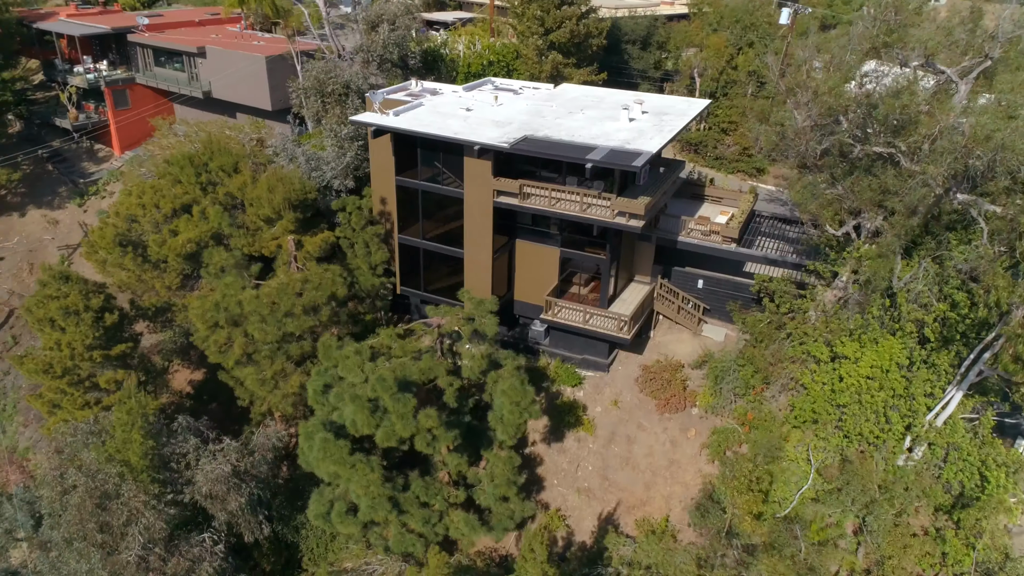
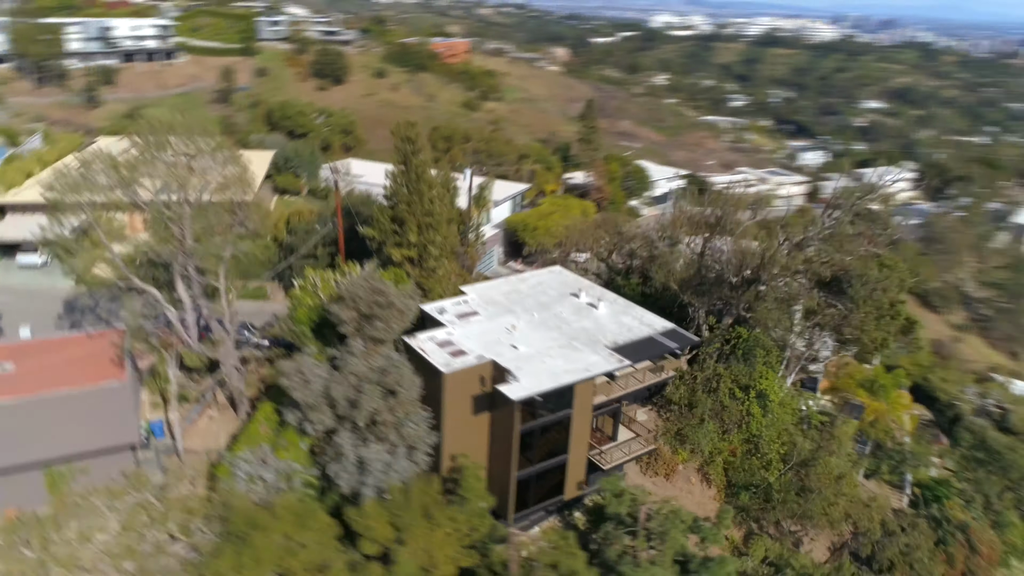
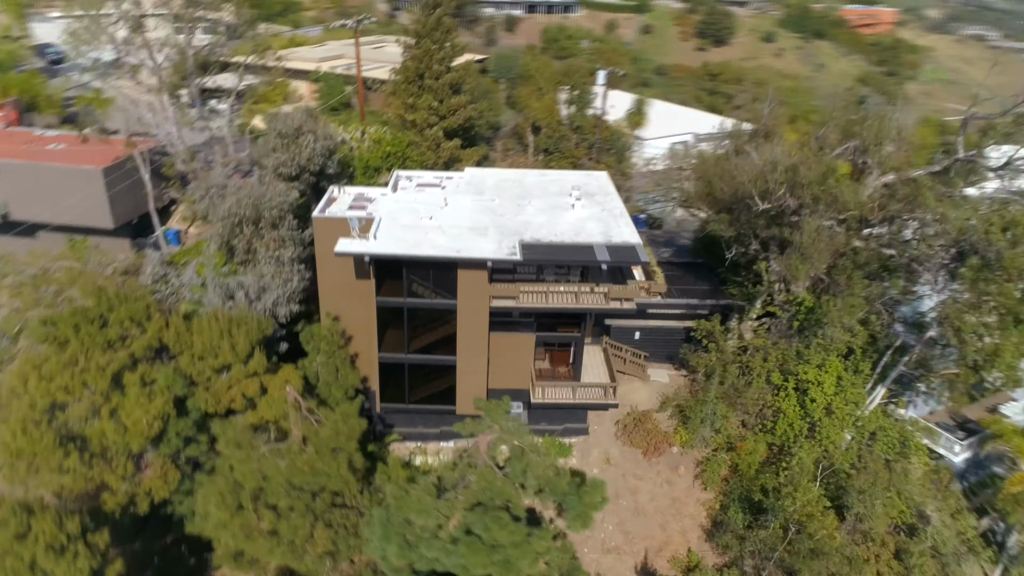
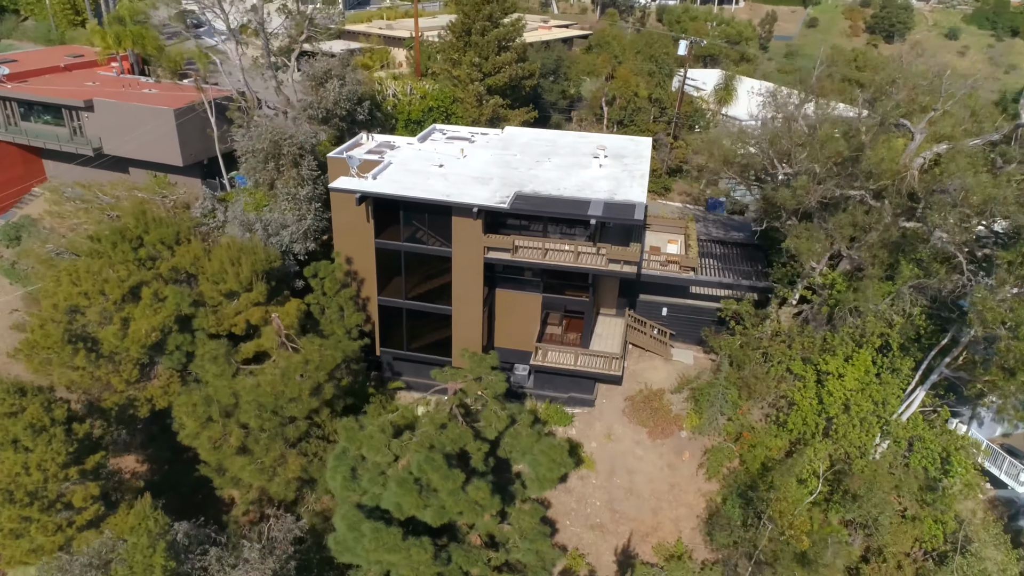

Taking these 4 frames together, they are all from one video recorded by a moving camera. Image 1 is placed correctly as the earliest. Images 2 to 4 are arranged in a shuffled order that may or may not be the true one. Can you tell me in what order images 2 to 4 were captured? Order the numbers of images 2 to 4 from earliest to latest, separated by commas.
4, 3, 2
